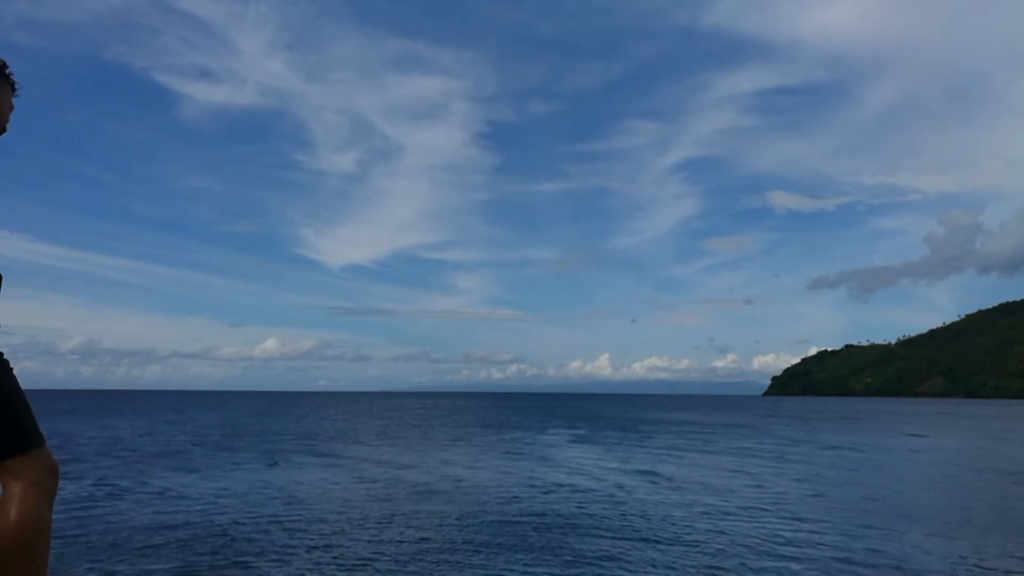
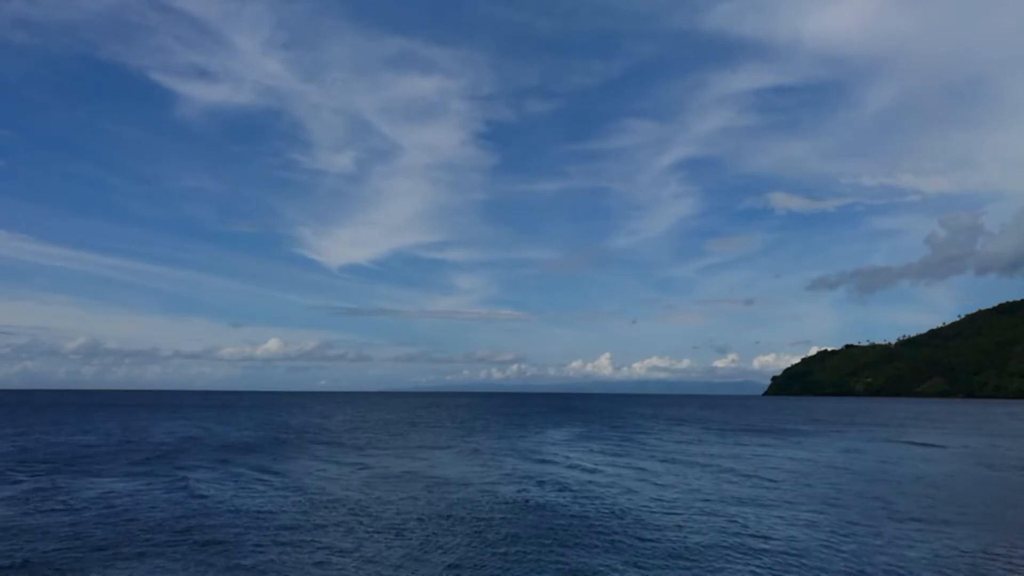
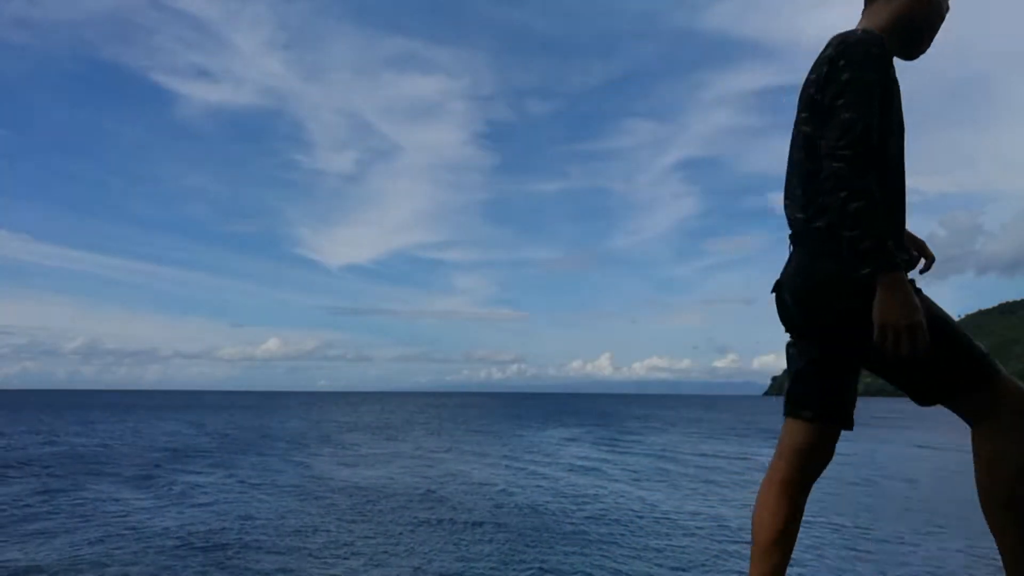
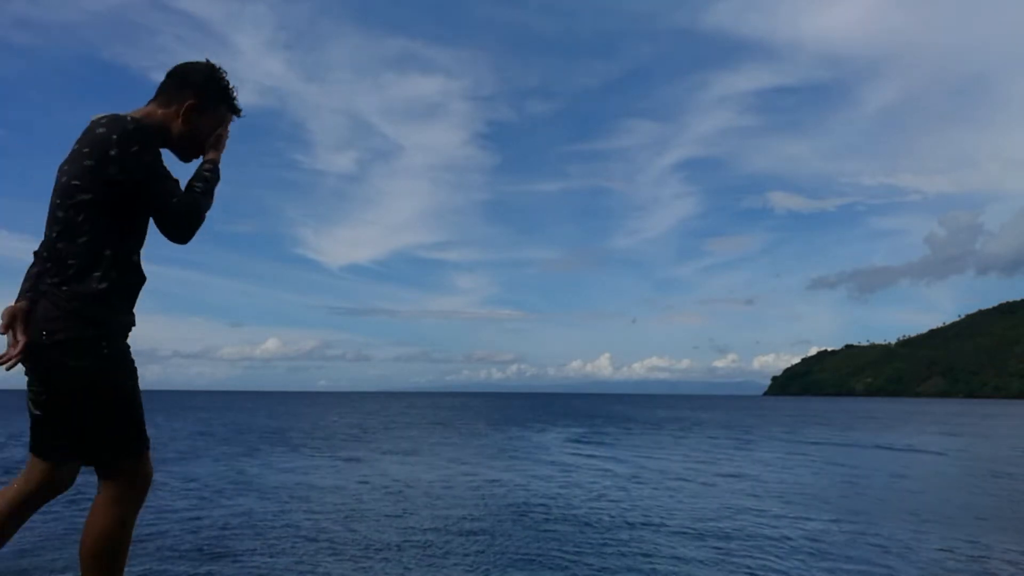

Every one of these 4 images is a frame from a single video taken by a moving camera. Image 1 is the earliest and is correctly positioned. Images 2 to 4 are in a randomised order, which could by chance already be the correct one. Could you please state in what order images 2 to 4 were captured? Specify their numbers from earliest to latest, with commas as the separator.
4, 3, 2
